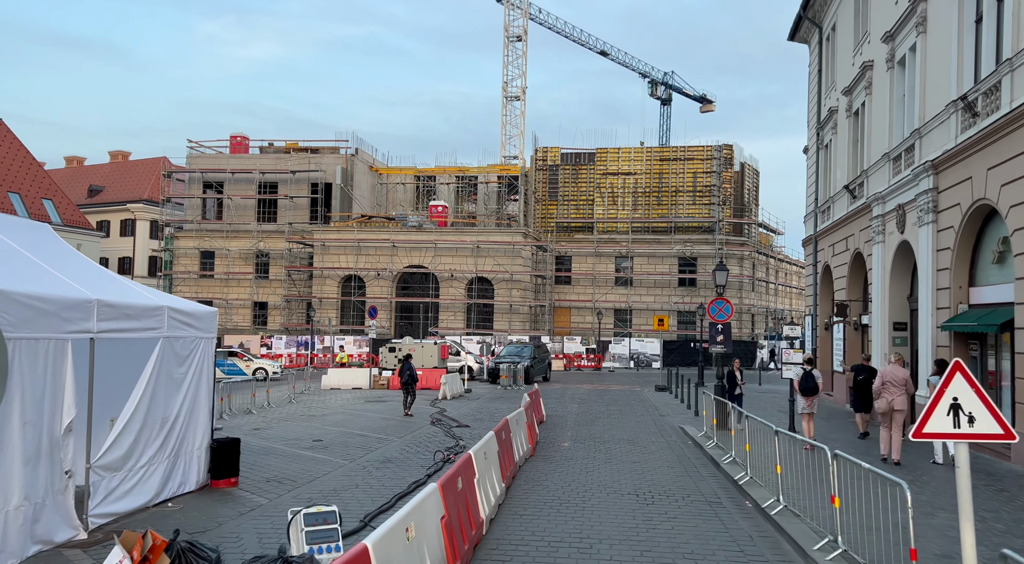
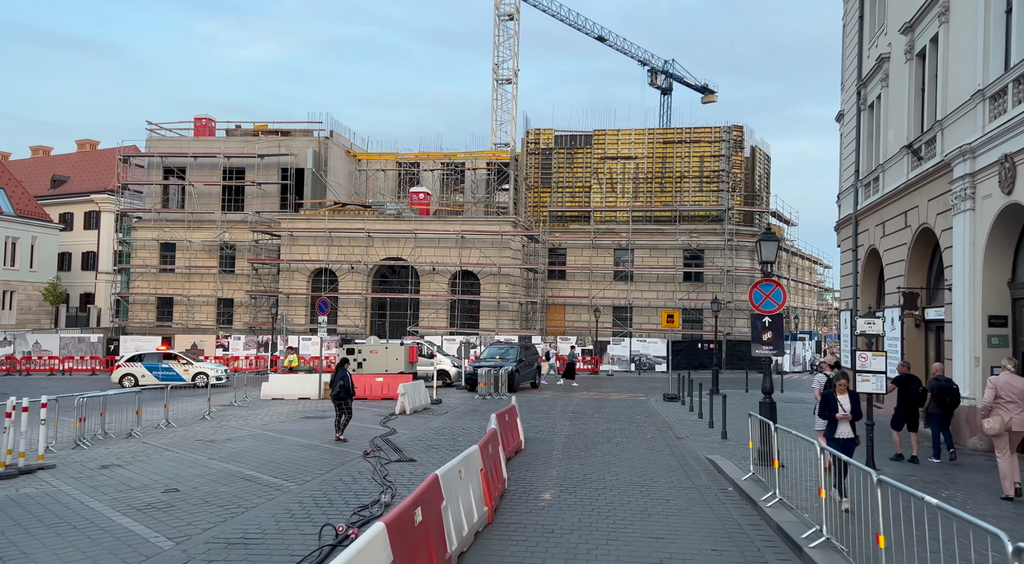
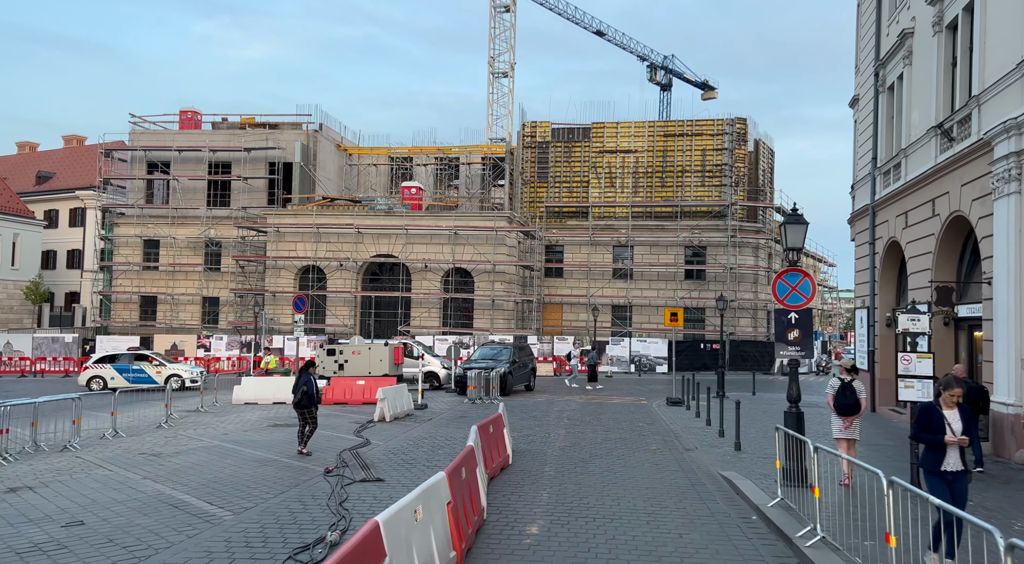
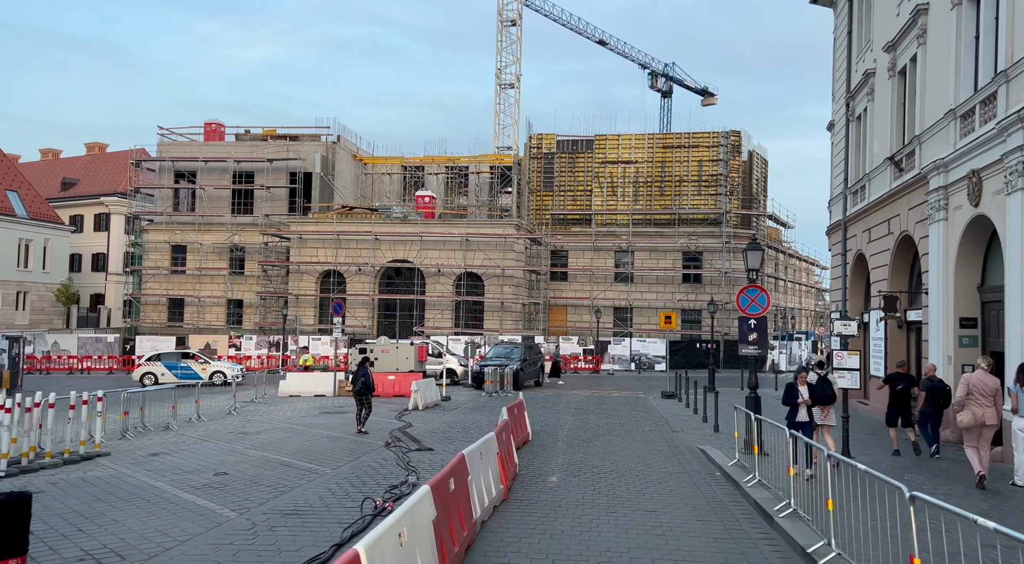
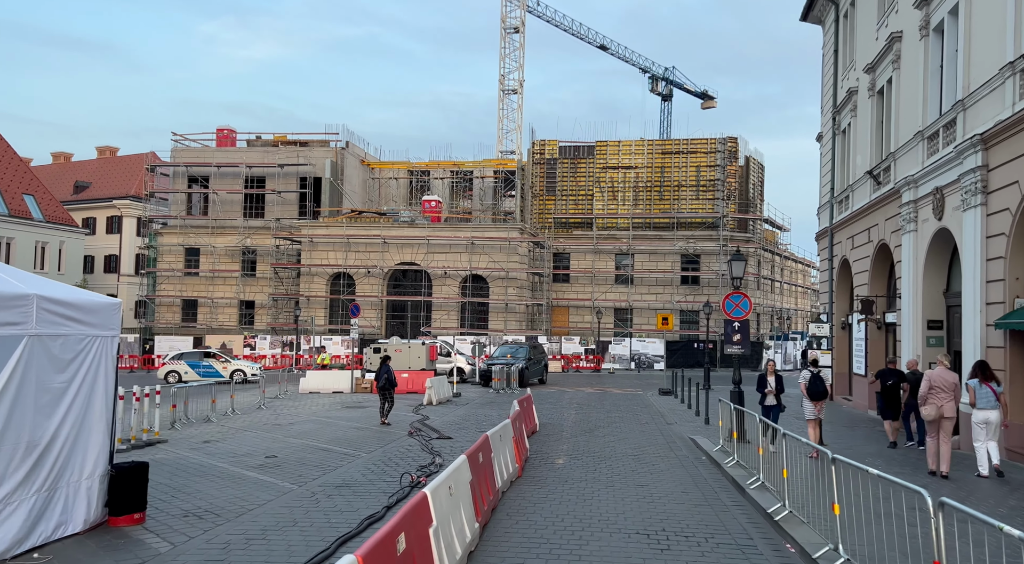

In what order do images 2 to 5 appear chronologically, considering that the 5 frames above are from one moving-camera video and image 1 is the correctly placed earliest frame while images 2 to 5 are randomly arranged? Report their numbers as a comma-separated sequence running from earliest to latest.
5, 4, 2, 3
